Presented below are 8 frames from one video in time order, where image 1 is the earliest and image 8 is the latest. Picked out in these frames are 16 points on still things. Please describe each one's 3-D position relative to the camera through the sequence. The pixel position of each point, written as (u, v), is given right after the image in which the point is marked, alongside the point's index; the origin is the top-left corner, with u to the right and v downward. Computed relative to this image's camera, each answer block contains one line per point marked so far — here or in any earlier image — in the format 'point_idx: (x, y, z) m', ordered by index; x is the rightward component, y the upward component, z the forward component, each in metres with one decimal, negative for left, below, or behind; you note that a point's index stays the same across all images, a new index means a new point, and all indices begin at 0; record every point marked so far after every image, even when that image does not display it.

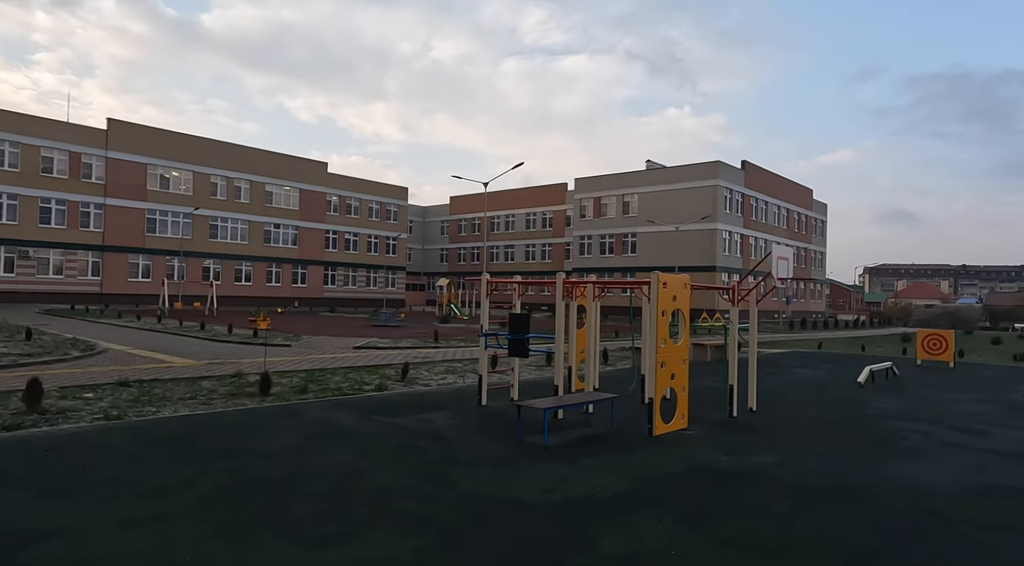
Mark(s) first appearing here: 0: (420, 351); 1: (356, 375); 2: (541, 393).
0: (-2.7, -2.0, +19.9) m
1: (-3.1, -1.8, +13.6) m
2: (+0.5, -2.0, +12.6) m
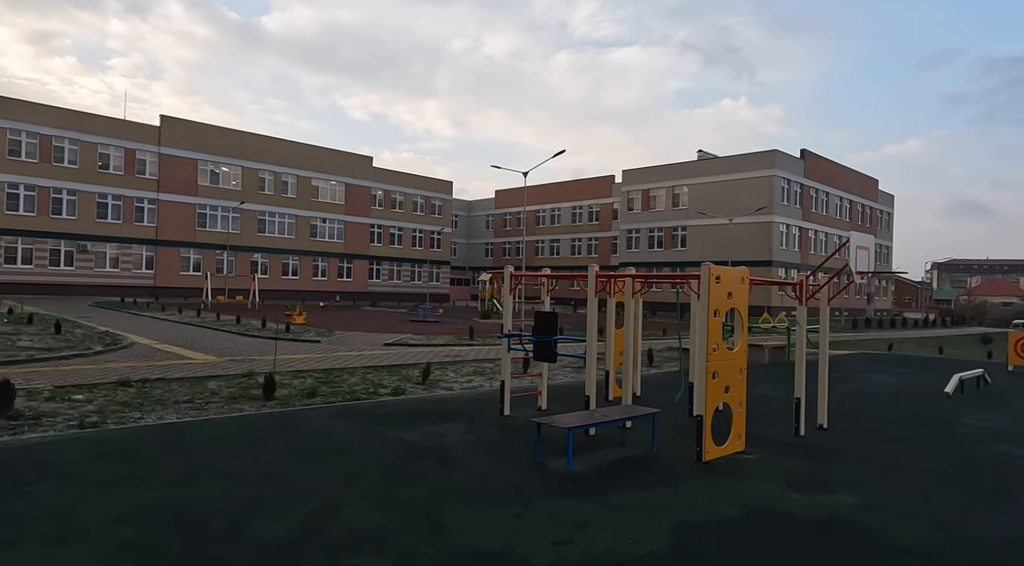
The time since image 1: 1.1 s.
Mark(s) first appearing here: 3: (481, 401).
0: (-1.7, -1.8, +18.7) m
1: (-2.5, -1.7, +12.5) m
2: (+1.0, -1.9, +11.3) m
3: (-0.5, -1.9, +10.7) m
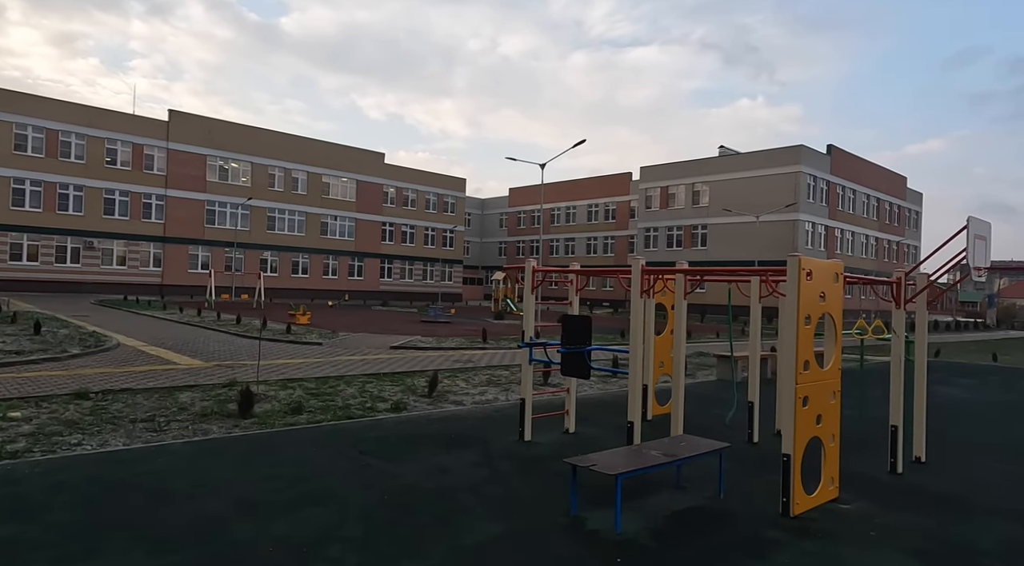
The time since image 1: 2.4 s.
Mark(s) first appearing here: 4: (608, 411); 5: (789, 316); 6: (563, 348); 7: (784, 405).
0: (-1.2, -1.8, +17.1) m
1: (-2.2, -1.7, +10.9) m
2: (+1.3, -1.9, +9.6) m
3: (-0.2, -1.8, +9.1) m
4: (+1.4, -1.9, +9.9) m
5: (+2.4, -0.3, +6.0) m
6: (+0.6, -0.7, +7.4) m
7: (+2.4, -1.1, +6.0) m
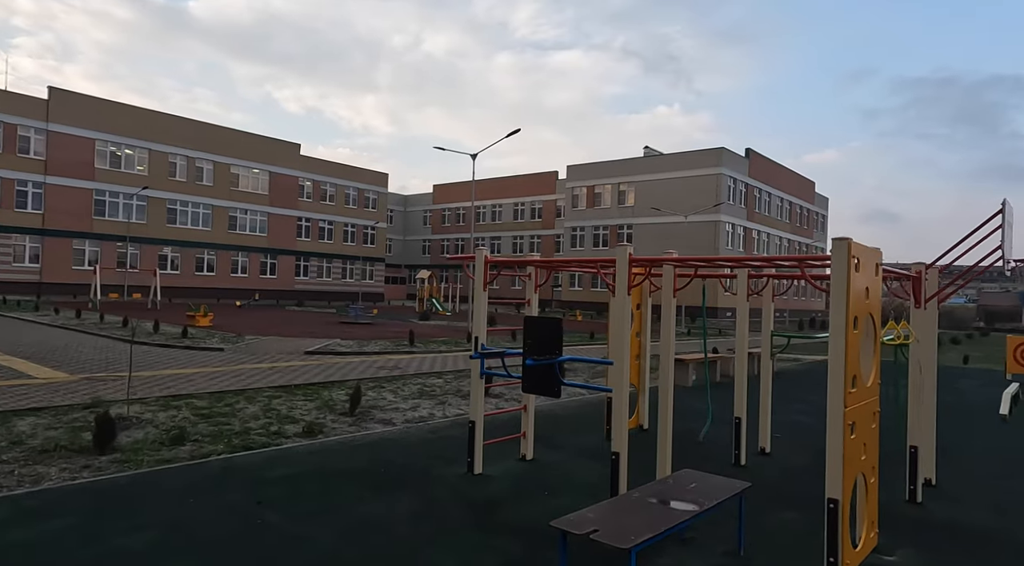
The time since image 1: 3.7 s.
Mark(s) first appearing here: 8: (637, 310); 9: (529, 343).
0: (-2.8, -1.7, +15.2) m
1: (-3.0, -1.6, +8.9) m
2: (+0.6, -1.8, +8.1) m
3: (-0.8, -1.8, +7.4) m
4: (+0.7, -1.8, +8.3) m
5: (+2.2, -0.2, +4.6) m
6: (+0.2, -0.7, +5.8) m
7: (+2.1, -1.0, +4.6) m
8: (+1.6, -0.4, +8.7) m
9: (+0.1, -0.6, +6.0) m
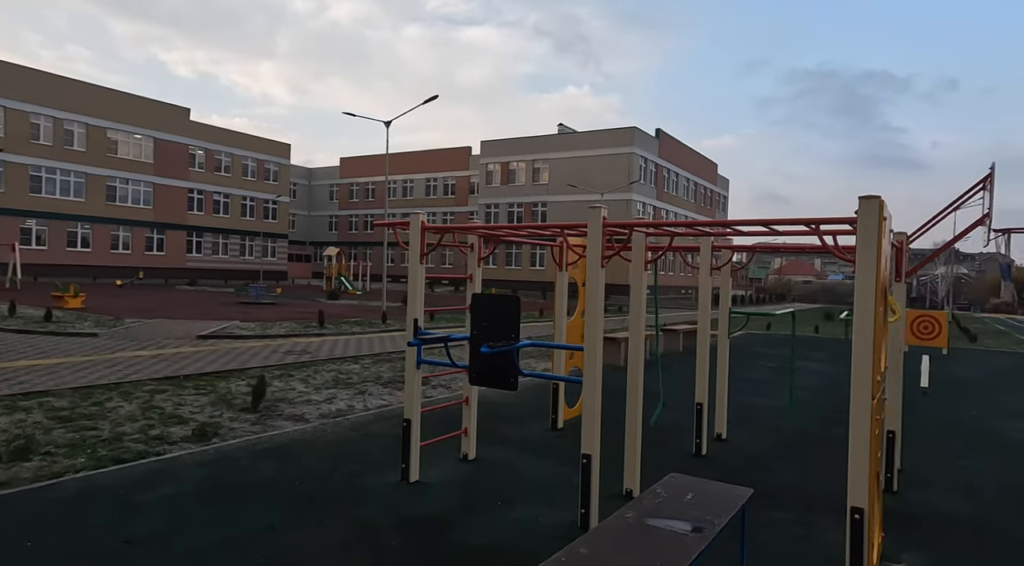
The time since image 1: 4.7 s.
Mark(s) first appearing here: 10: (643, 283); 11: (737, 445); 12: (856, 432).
0: (-4.3, -1.2, +13.7) m
1: (-3.8, -1.3, +7.5) m
2: (0.0, -1.5, +7.1) m
3: (-1.4, -1.5, +6.2) m
4: (-0.1, -1.5, +7.4) m
5: (+2.0, 0.0, +3.8) m
6: (-0.2, -0.4, +4.8) m
7: (+1.9, -0.8, +3.8) m
8: (+0.8, 0.0, +7.8) m
9: (-0.2, -0.3, +4.9) m
10: (+1.0, 0.0, +5.3) m
11: (+2.4, -1.7, +7.3) m
12: (+1.9, -0.8, +3.8) m
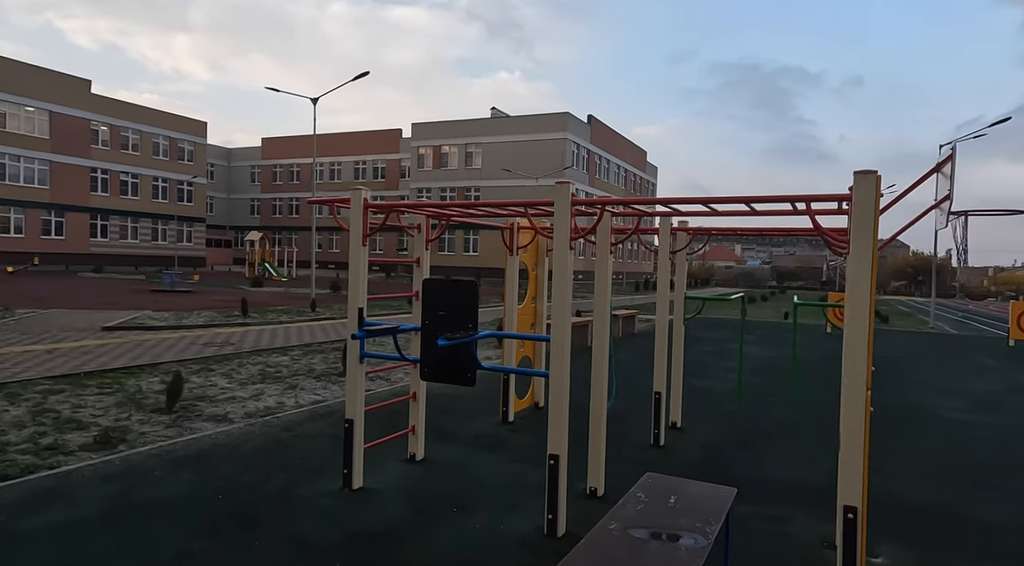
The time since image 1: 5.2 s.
0: (-5.5, -0.9, +12.7) m
1: (-4.3, -1.1, +6.6) m
2: (-0.5, -1.4, +6.6) m
3: (-1.8, -1.4, +5.6) m
4: (-0.6, -1.3, +6.8) m
5: (+1.8, +0.1, +3.5) m
6: (-0.5, -0.3, +4.3) m
7: (+1.7, -0.7, +3.5) m
8: (+0.2, +0.1, +7.4) m
9: (-0.5, -0.2, +4.4) m
10: (+0.7, +0.1, +4.9) m
11: (+1.9, -1.5, +7.0) m
12: (+1.7, -0.7, +3.5) m
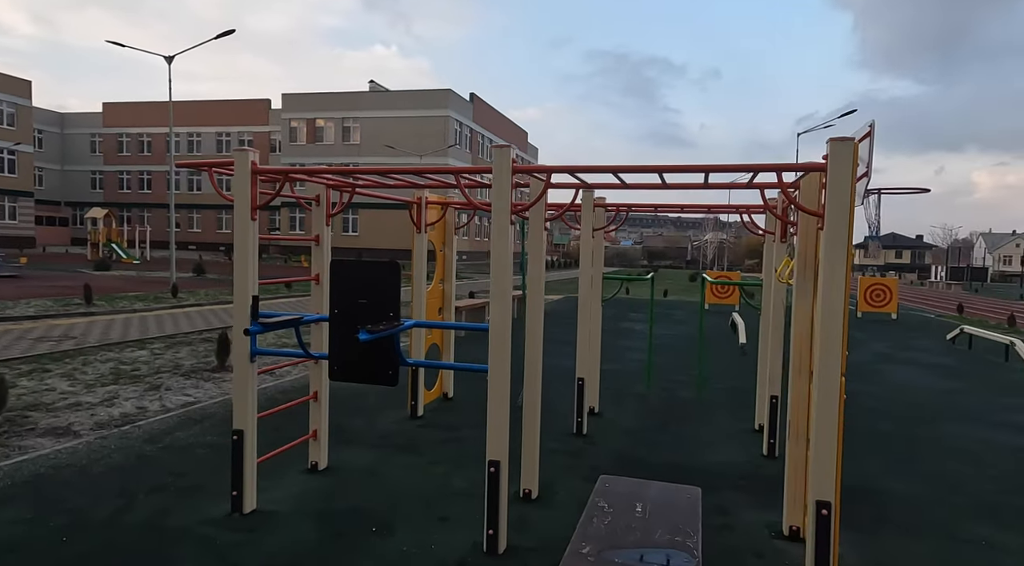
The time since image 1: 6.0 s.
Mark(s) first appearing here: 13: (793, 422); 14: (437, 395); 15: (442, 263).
0: (-7.3, -0.7, +11.0) m
1: (-5.0, -1.0, +5.1) m
2: (-1.3, -1.2, +5.8) m
3: (-2.4, -1.3, +4.6) m
4: (-1.4, -1.2, +6.1) m
5: (+1.5, +0.2, +3.2) m
6: (-0.8, -0.2, +3.5) m
7: (+1.5, -0.6, +3.2) m
8: (-0.7, +0.3, +6.7) m
9: (-0.9, -0.1, +3.7) m
10: (+0.2, +0.3, +4.4) m
11: (+1.0, -1.3, +6.7) m
12: (+1.5, -0.6, +3.2) m
13: (+1.7, -0.8, +4.1) m
14: (-0.7, -1.1, +6.7) m
15: (-0.7, +0.2, +6.7) m
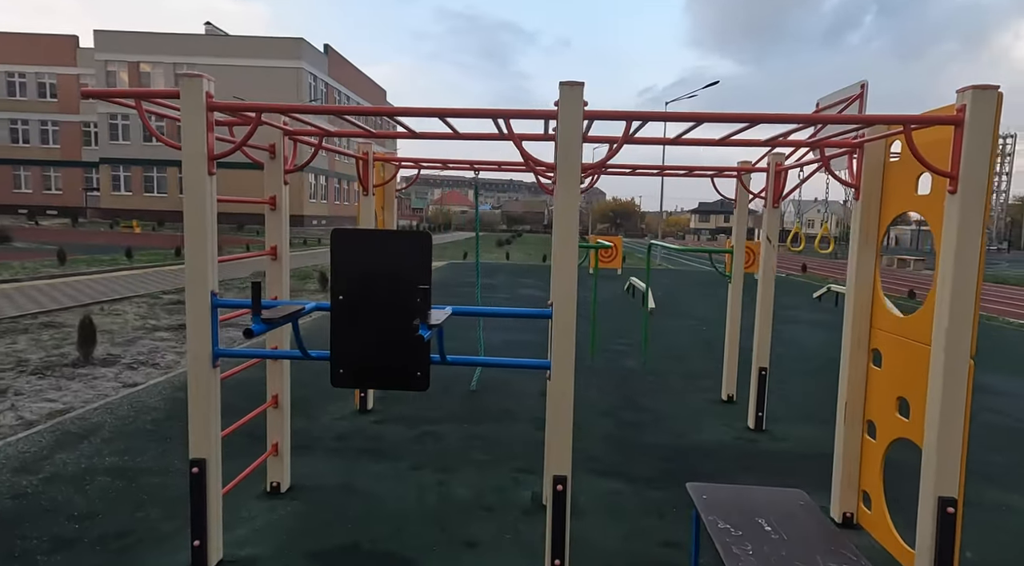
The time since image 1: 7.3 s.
0: (-8.5, -0.3, +8.4) m
1: (-4.9, -1.0, +3.3) m
2: (-1.5, -1.0, +4.8) m
3: (-2.2, -1.1, +3.4) m
4: (-1.6, -1.0, +5.0) m
5: (+1.9, +0.3, +2.8) m
6: (-0.5, -0.1, +2.6) m
7: (+1.8, -0.5, +2.9) m
8: (-1.1, +0.6, +5.7) m
9: (-0.6, 0.0, +2.7) m
10: (+0.3, +0.4, +3.7) m
11: (+0.6, -1.0, +6.2) m
12: (+1.9, -0.5, +2.9) m
13: (+1.9, -0.7, +3.8) m
14: (-1.1, -0.9, +5.7) m
15: (-1.1, +0.5, +5.8) m
